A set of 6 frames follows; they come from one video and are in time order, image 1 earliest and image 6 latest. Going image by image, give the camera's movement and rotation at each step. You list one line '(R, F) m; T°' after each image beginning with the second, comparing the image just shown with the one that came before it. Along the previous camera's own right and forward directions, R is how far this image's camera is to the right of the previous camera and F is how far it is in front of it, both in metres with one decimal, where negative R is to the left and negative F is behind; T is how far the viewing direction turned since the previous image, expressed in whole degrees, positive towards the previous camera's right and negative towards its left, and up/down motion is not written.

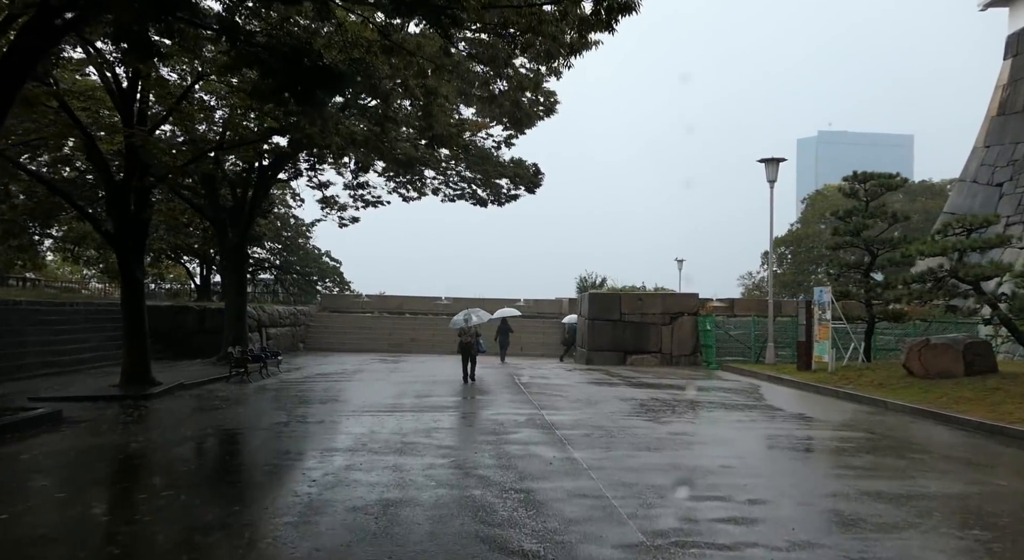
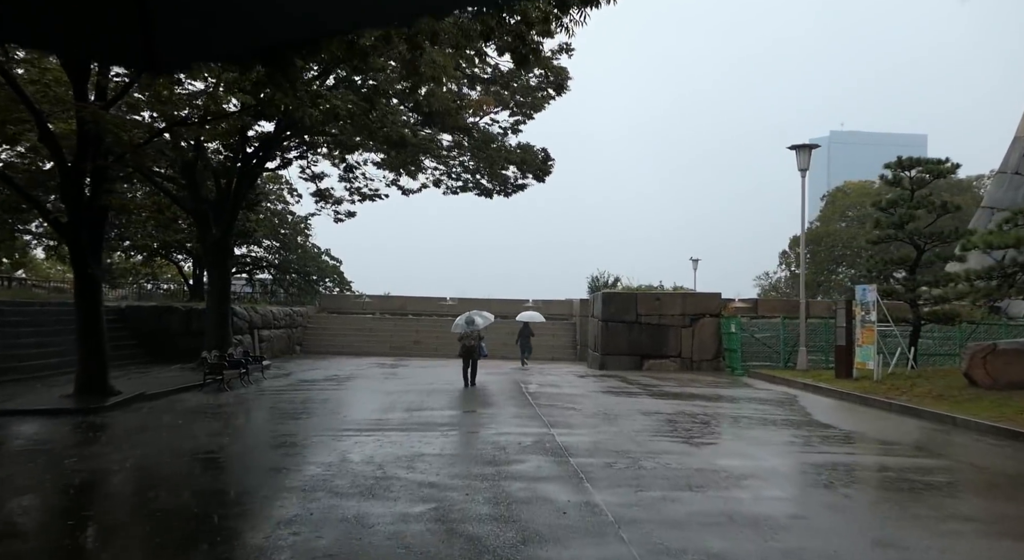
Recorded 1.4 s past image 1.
(+0.1, +1.7) m; -1°
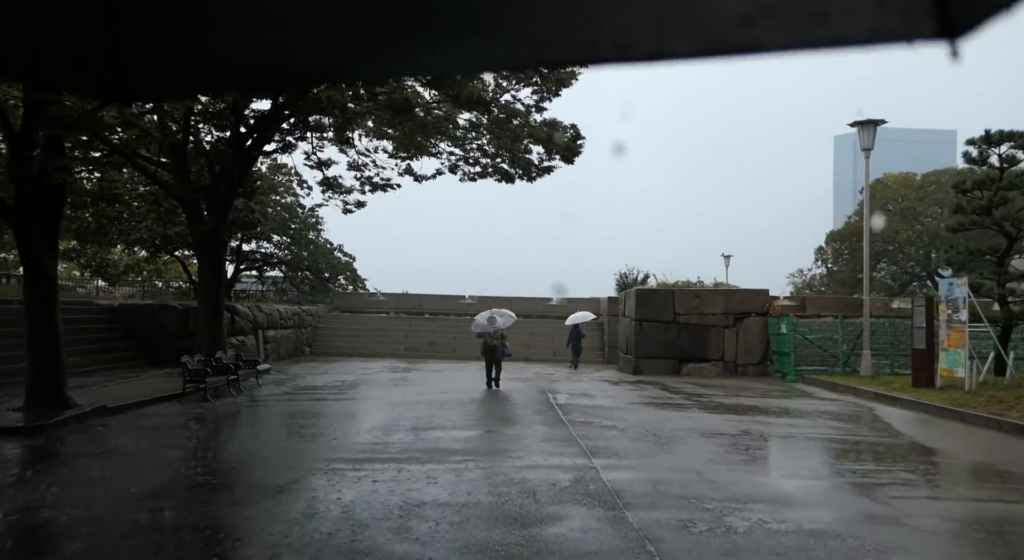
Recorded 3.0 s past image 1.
(-0.1, +2.0) m; -2°
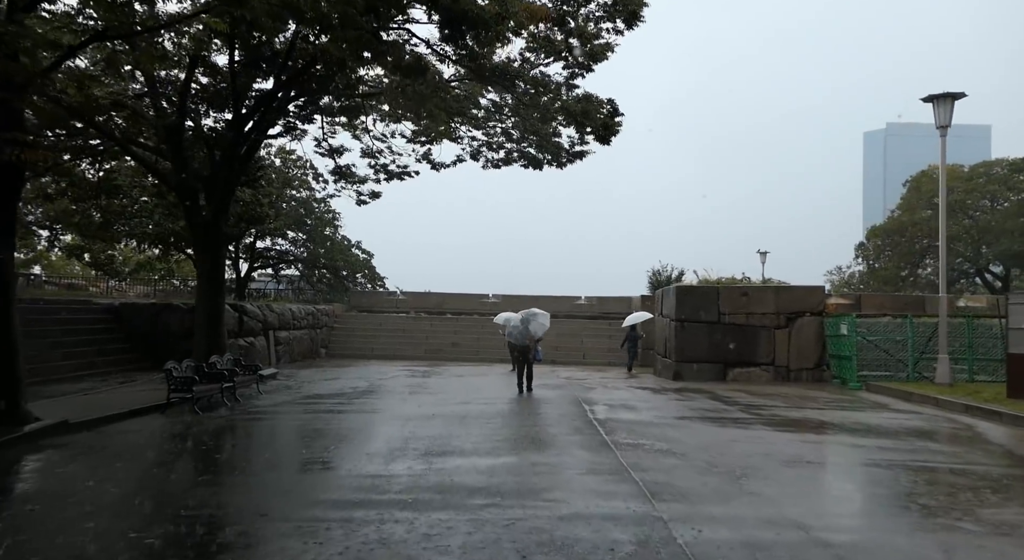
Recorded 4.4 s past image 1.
(-0.1, +1.7) m; -2°
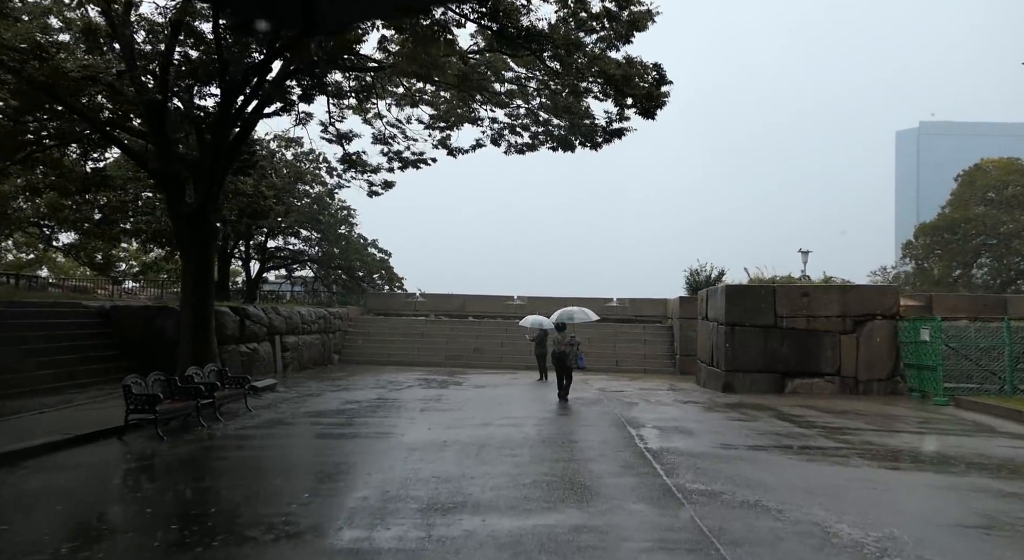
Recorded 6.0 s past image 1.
(-0.1, +2.0) m; -2°
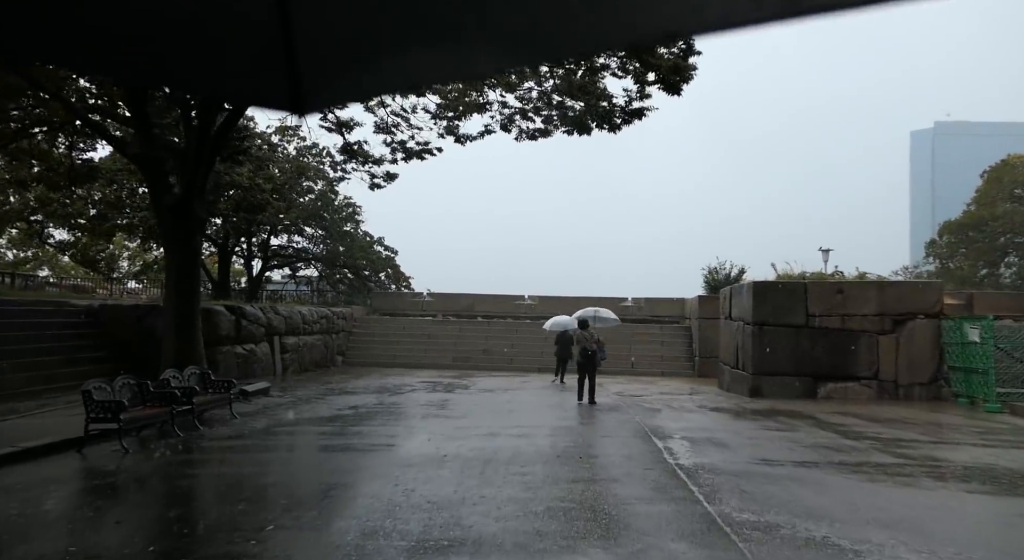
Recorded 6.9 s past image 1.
(0.0, +1.1) m; -1°
